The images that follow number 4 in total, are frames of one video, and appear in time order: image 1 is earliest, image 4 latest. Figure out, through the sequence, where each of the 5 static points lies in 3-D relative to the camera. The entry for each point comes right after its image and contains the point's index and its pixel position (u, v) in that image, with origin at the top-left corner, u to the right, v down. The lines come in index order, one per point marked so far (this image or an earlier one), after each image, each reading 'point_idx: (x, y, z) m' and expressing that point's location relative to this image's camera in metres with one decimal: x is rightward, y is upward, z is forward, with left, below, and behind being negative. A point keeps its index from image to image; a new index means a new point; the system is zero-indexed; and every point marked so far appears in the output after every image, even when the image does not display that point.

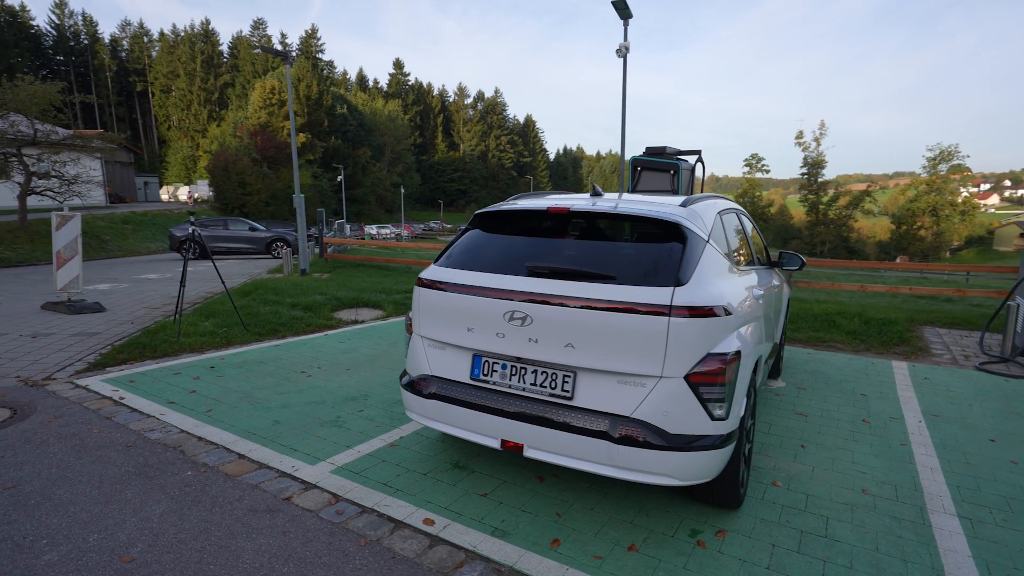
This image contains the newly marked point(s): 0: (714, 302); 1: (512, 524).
0: (+1.1, -0.1, +2.9) m
1: (0.0, -1.3, +3.1) m
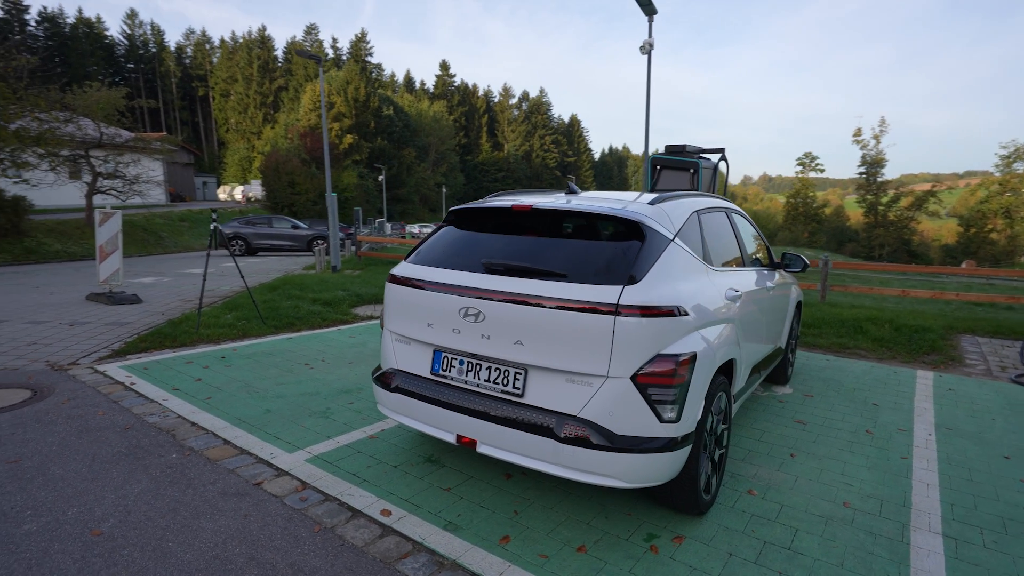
0: (+0.8, -0.1, +2.8) m
1: (-0.3, -1.3, +3.1) m
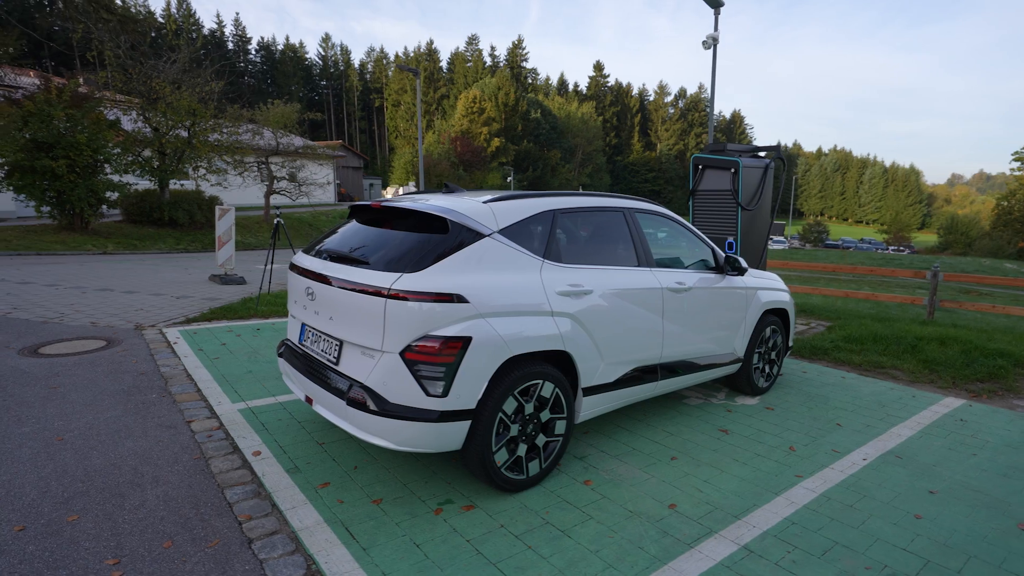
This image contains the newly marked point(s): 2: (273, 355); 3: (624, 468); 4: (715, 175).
0: (-0.3, 0.0, +3.1) m
1: (-1.3, -1.2, +3.7) m
2: (-2.7, -0.7, +6.2) m
3: (+0.8, -1.3, +3.9) m
4: (+3.2, +1.8, +8.8) m
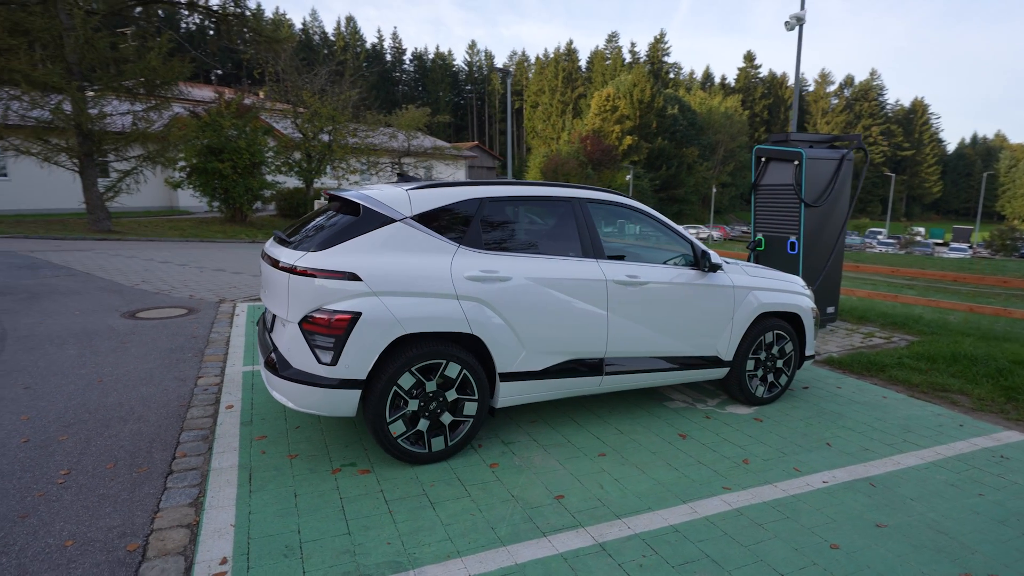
0: (-1.0, +0.1, +3.4) m
1: (-1.9, -1.0, +4.3) m
2: (-2.5, -0.5, +7.0) m
3: (+0.2, -1.2, +3.9) m
4: (+3.8, +1.7, +8.0) m
